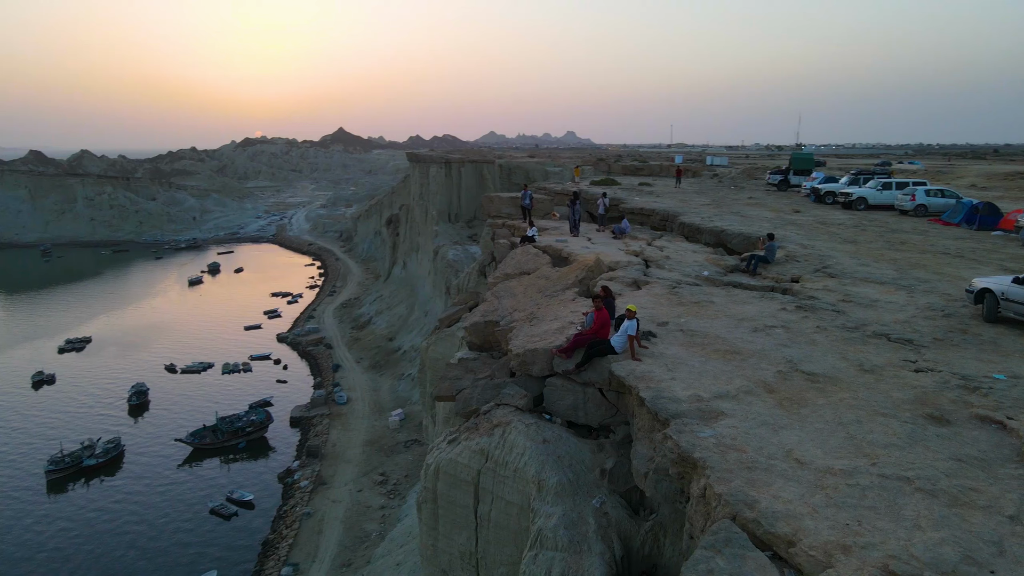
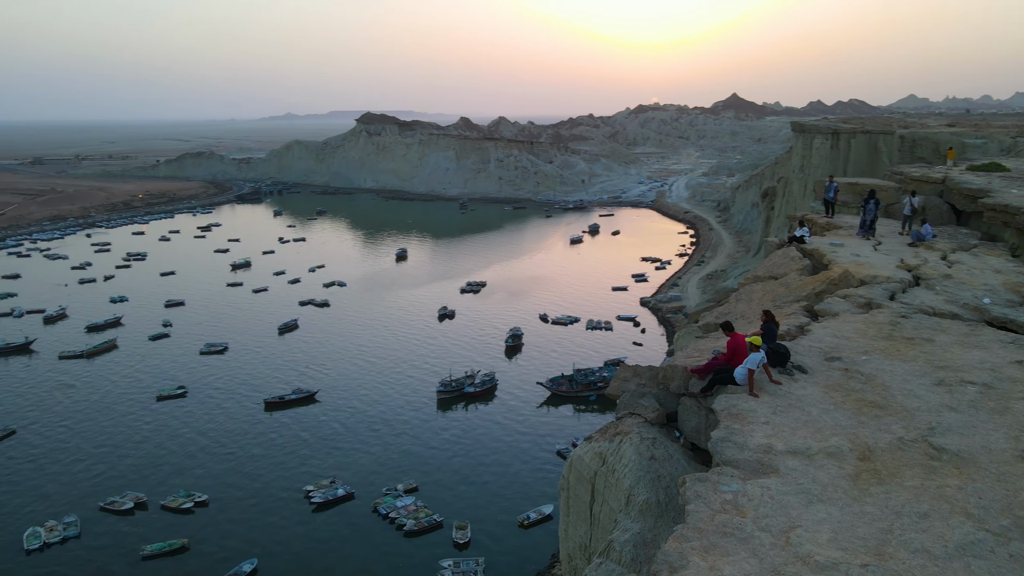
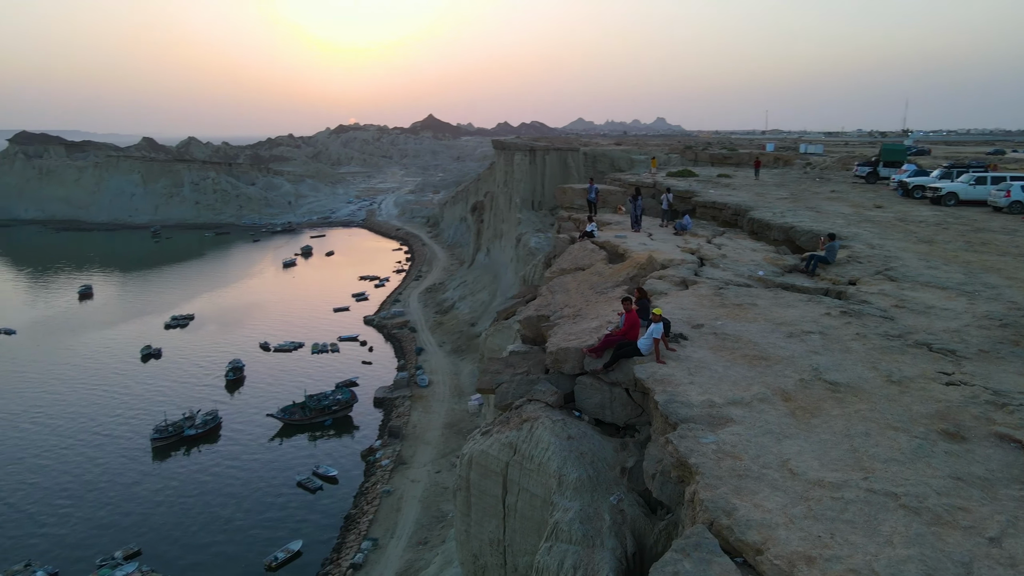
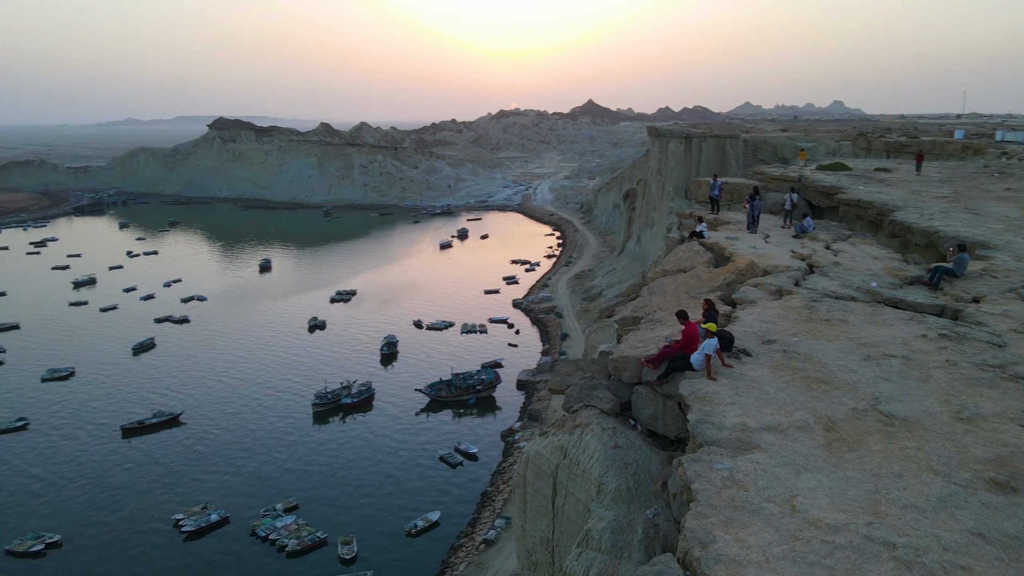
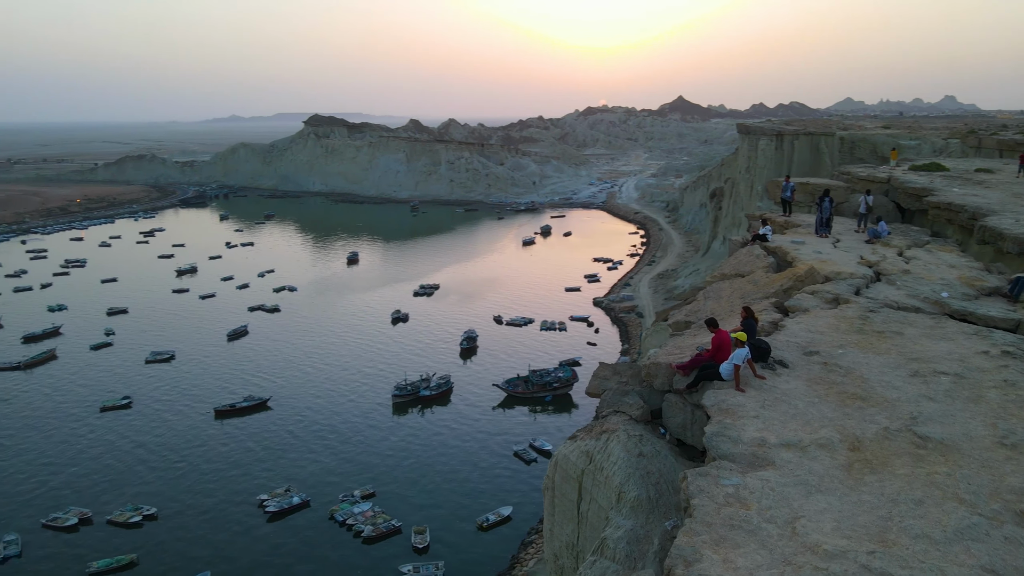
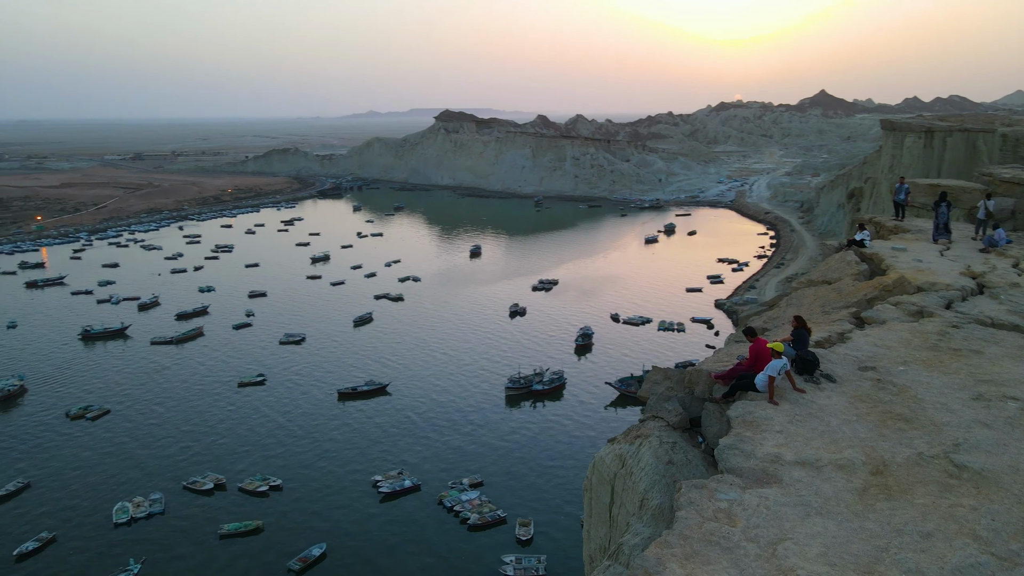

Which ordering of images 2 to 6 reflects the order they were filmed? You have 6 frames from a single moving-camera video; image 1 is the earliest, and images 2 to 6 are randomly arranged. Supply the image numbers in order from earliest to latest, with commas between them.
3, 4, 5, 2, 6
